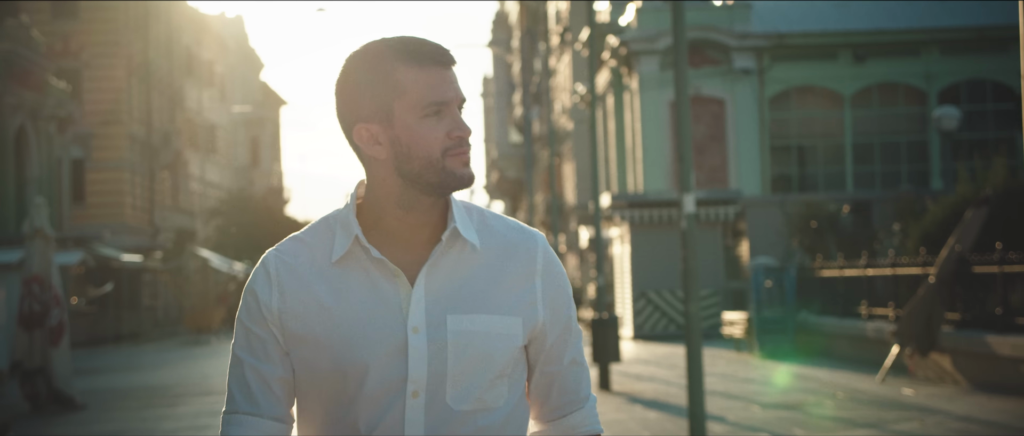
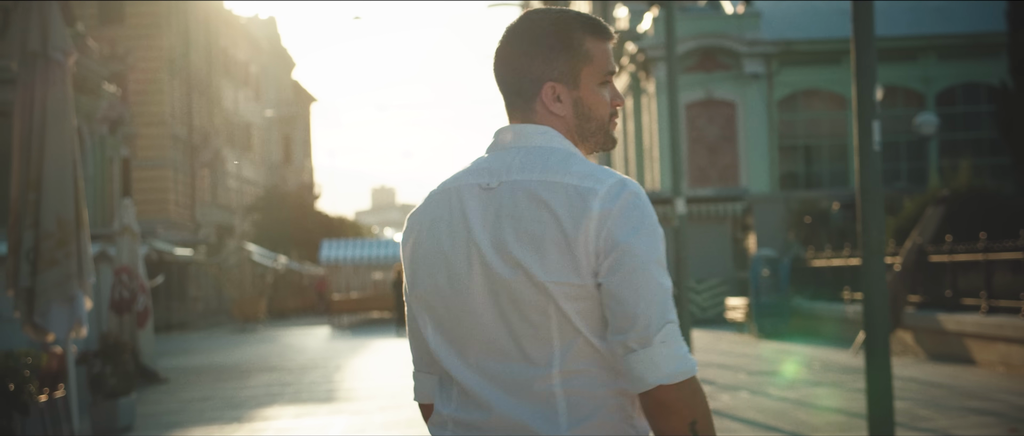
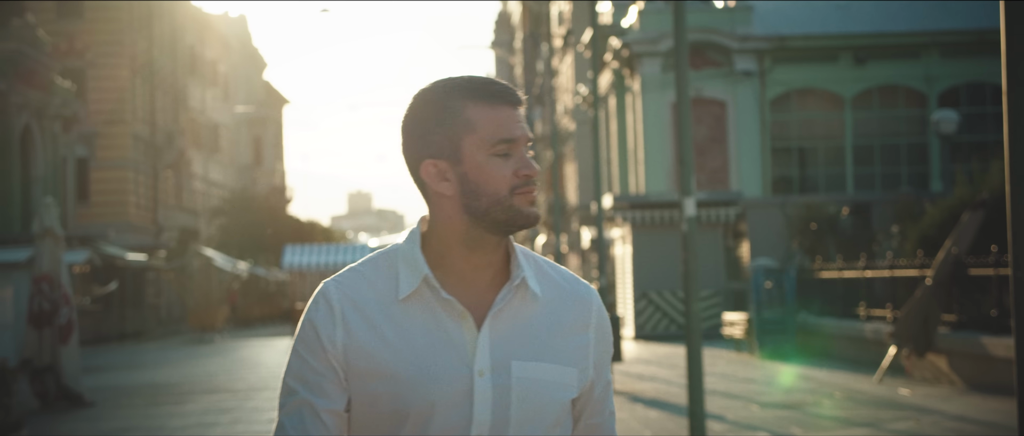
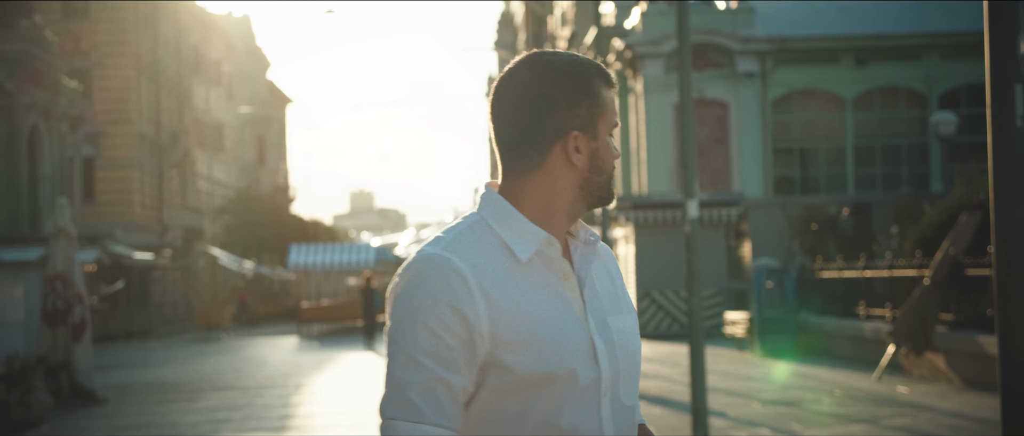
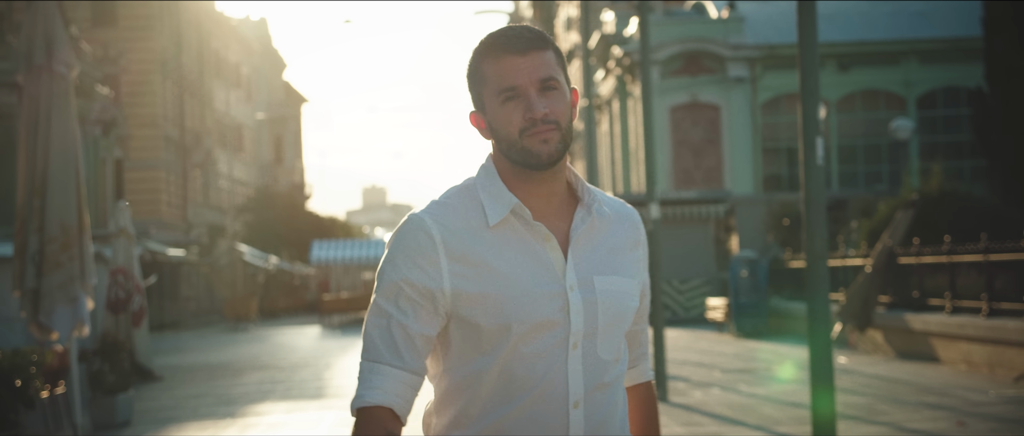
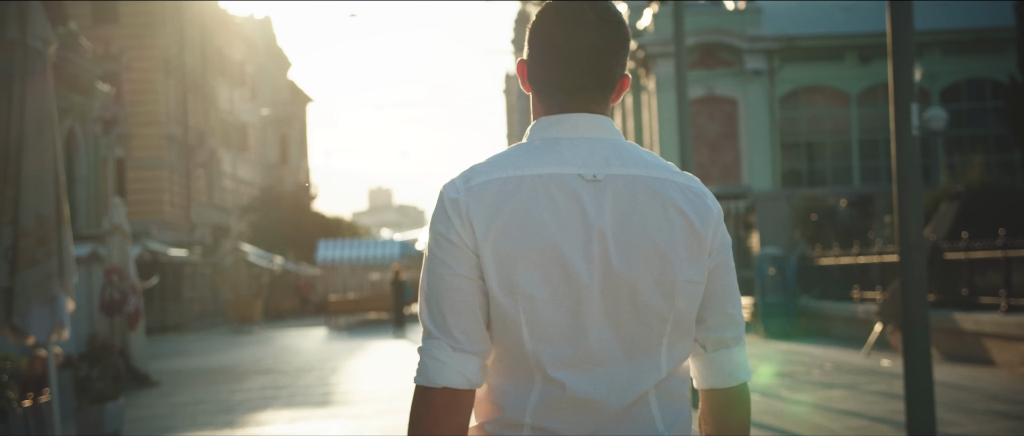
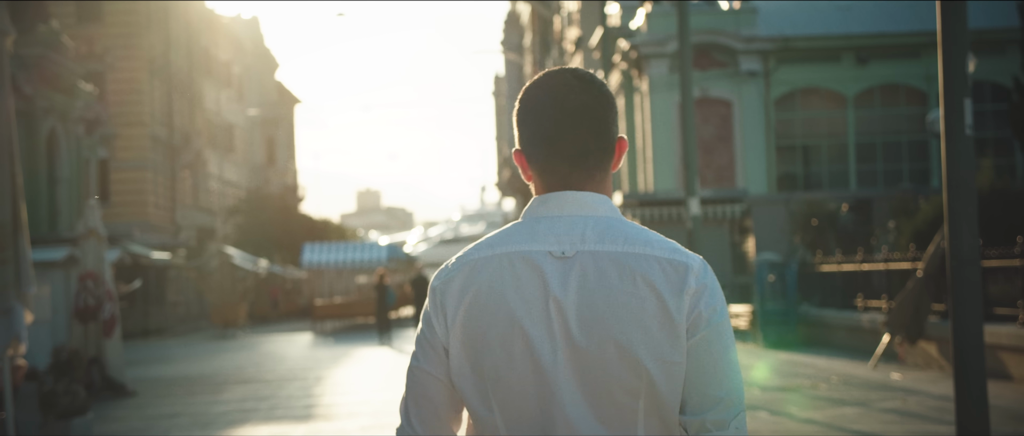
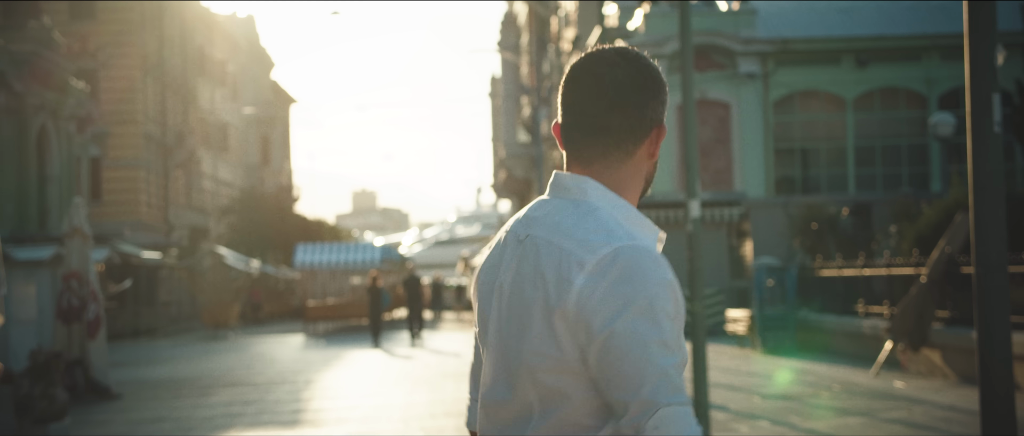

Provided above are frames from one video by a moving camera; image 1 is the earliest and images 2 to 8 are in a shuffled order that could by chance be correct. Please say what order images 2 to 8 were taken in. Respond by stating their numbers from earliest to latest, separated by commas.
3, 4, 8, 7, 6, 2, 5
